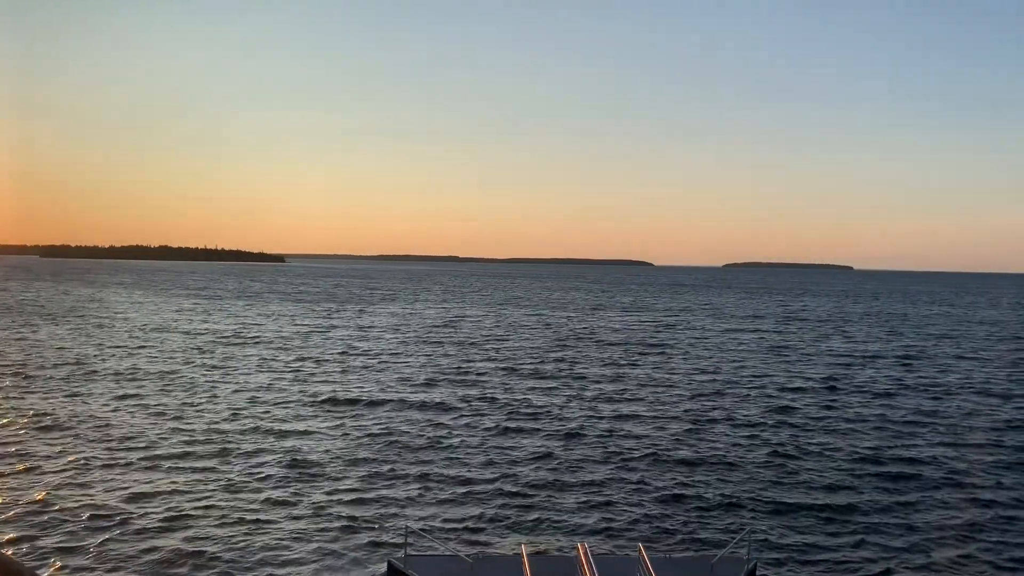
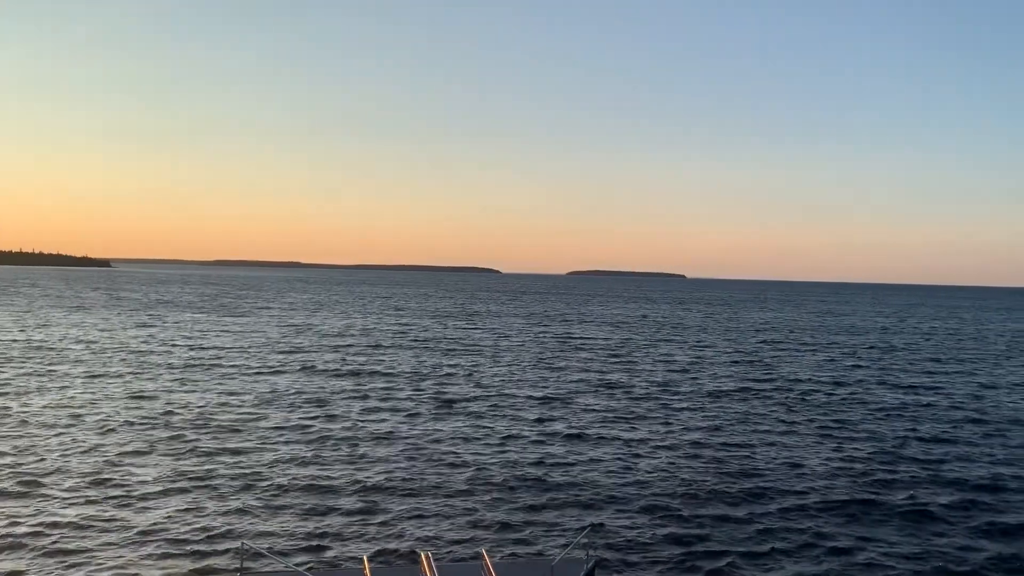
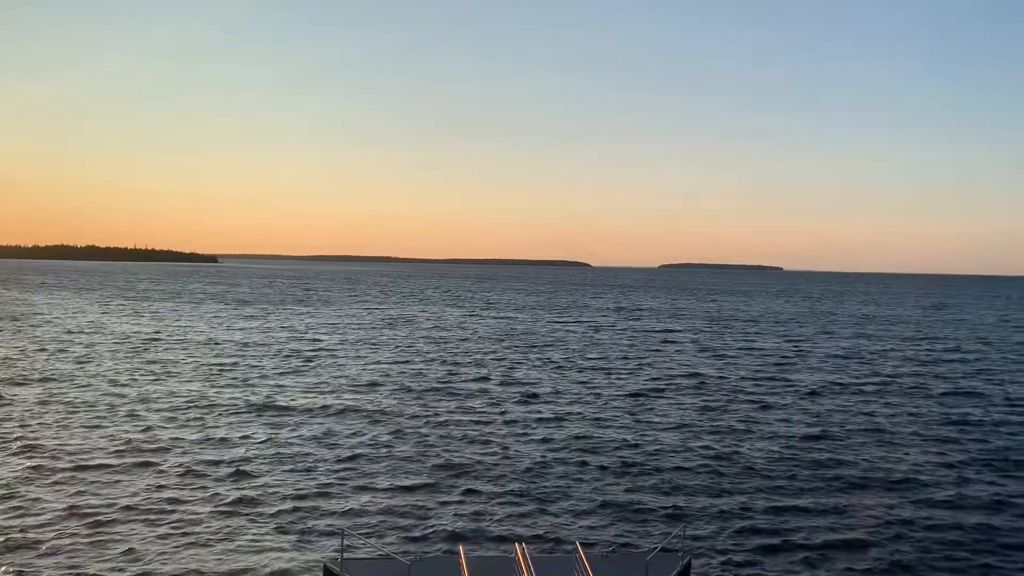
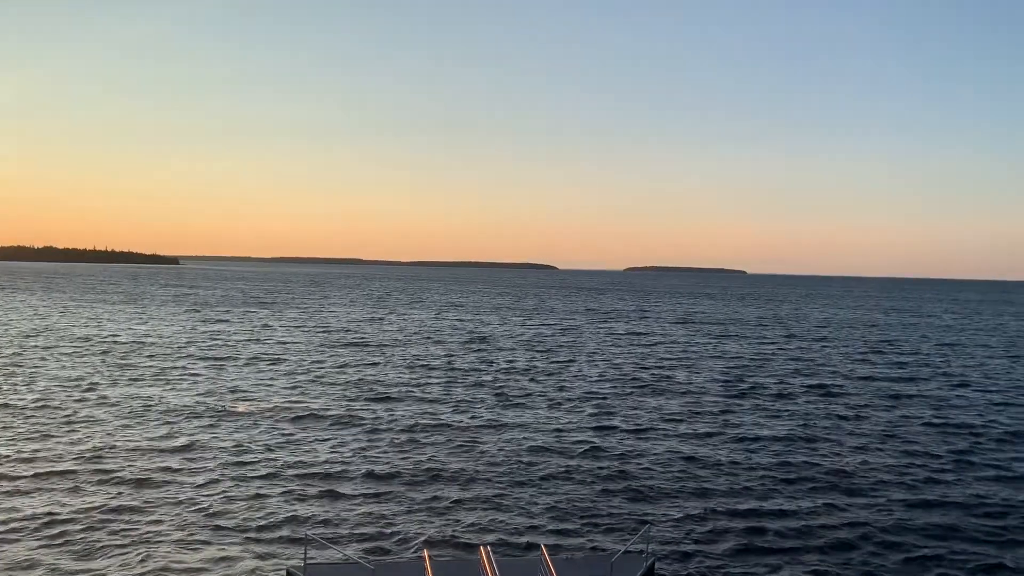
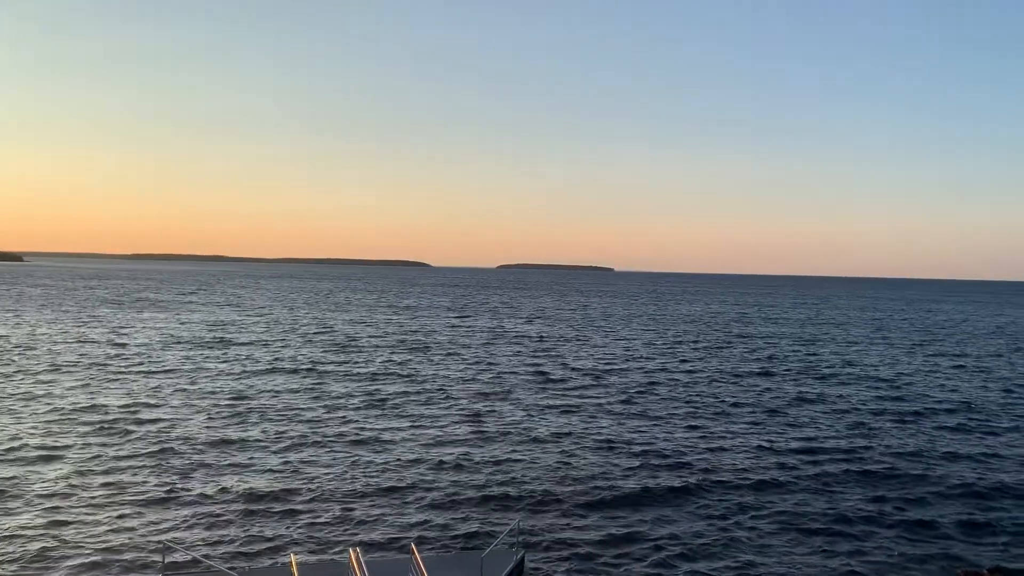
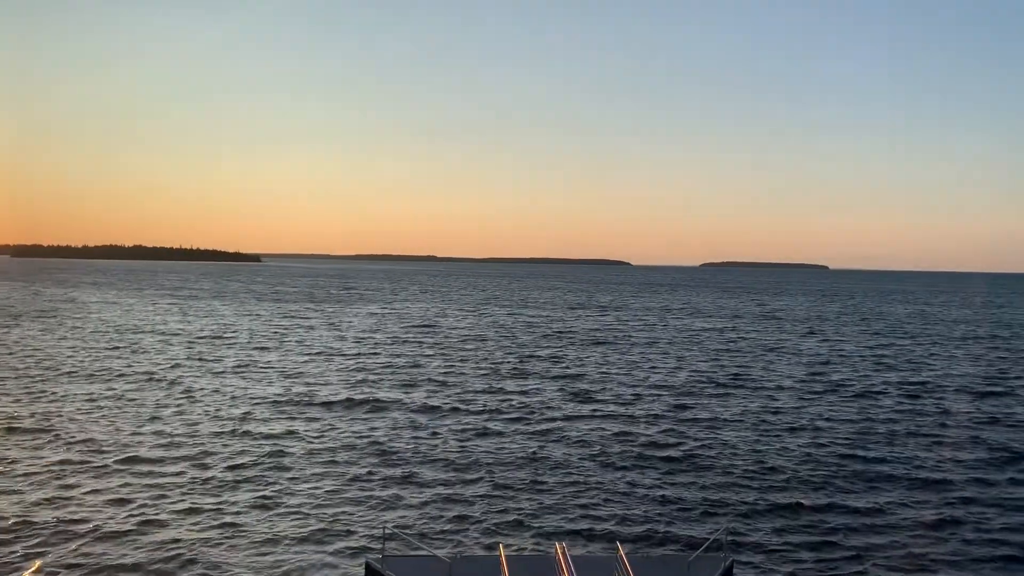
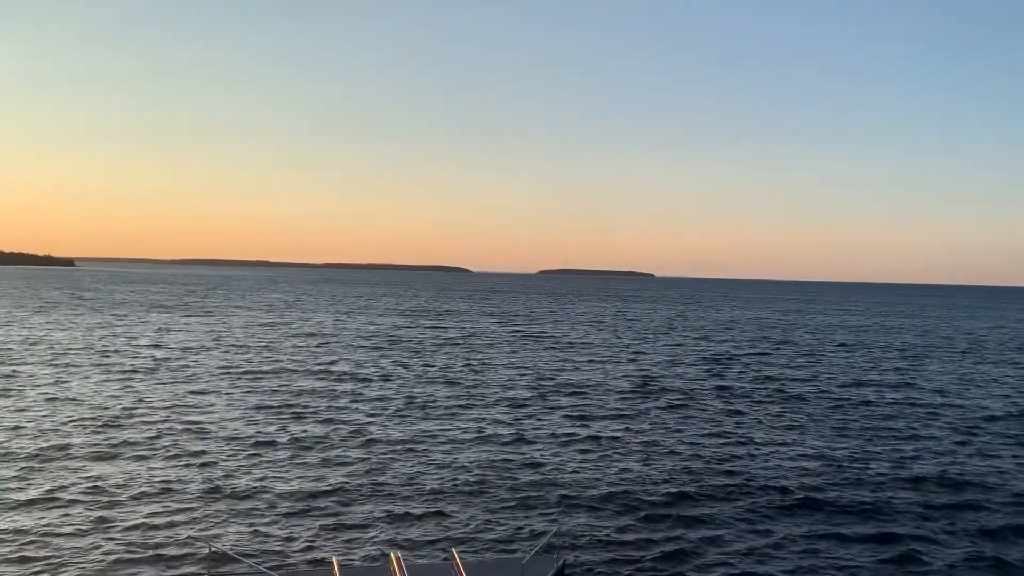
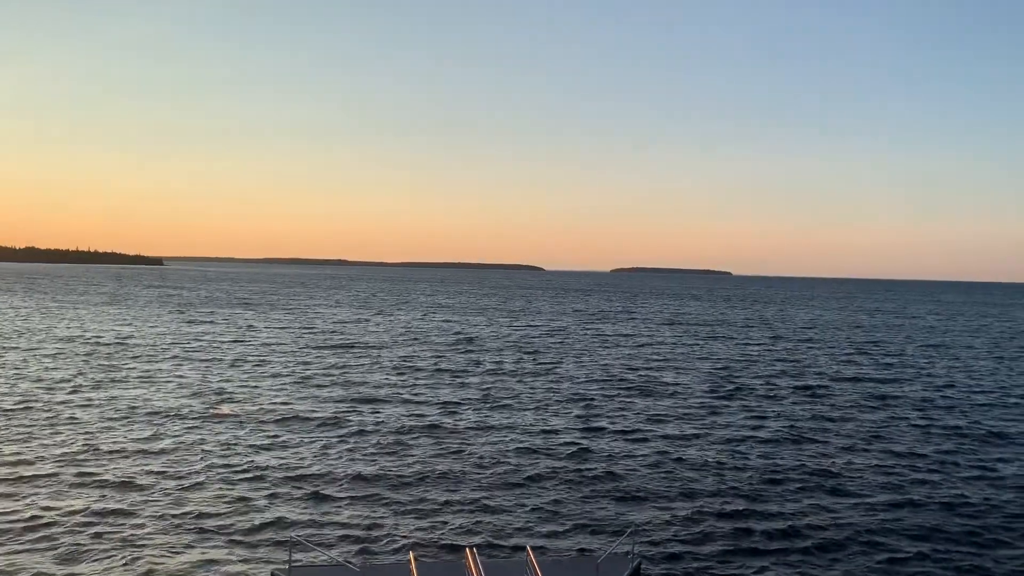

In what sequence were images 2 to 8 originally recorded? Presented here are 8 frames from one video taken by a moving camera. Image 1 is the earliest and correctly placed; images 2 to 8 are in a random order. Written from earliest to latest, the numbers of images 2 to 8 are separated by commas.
6, 3, 4, 8, 2, 7, 5
